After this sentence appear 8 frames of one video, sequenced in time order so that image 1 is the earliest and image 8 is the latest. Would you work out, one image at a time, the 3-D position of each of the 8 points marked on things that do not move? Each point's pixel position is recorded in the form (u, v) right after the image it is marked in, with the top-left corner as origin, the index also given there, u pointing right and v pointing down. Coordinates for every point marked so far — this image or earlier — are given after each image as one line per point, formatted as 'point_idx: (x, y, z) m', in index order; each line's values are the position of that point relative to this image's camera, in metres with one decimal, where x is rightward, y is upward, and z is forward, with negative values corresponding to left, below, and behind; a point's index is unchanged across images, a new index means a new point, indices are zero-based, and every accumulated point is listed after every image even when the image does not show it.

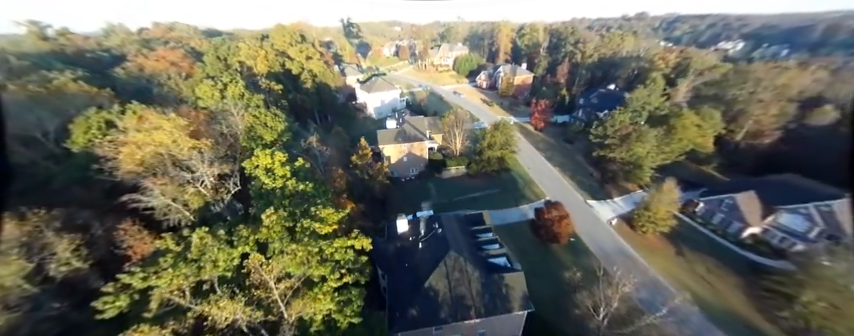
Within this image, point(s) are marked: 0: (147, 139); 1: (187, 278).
0: (-14.3, +1.4, +12.4) m
1: (-7.5, -2.9, +7.5) m
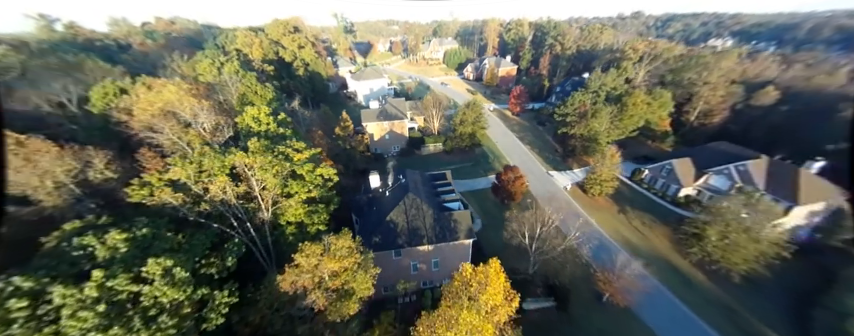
0: (-16.7, +4.2, +15.0) m
1: (-9.8, -0.2, +10.0) m
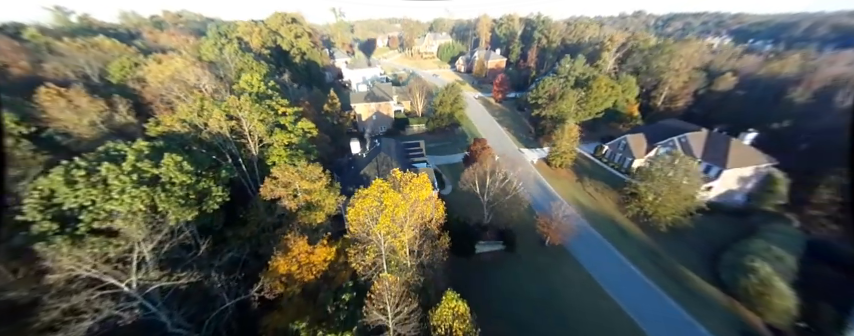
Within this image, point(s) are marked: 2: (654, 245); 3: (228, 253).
0: (-18.9, +7.1, +17.6) m
1: (-12.1, +2.6, +12.6) m
2: (+16.3, -5.5, +17.7) m
3: (-7.9, -3.1, +9.5) m
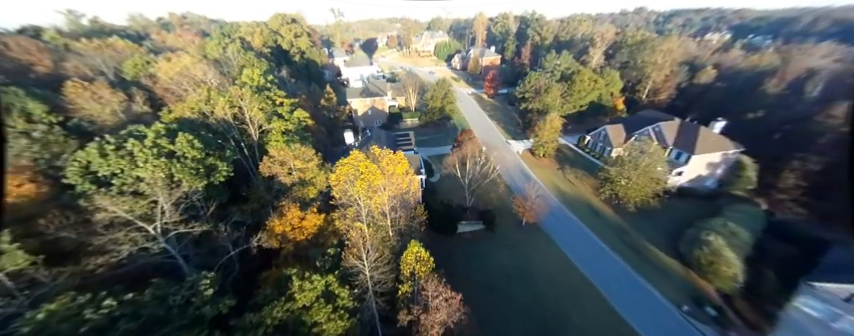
0: (-20.0, +8.0, +19.3) m
1: (-13.3, +3.6, +14.3) m
2: (+15.2, -4.3, +19.1) m
3: (-9.0, -2.2, +11.2) m
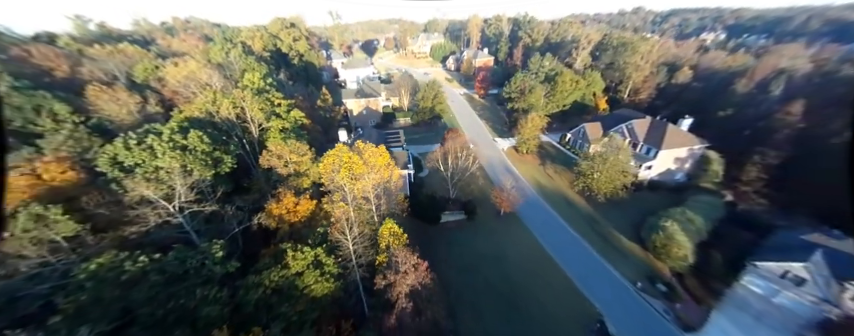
0: (-21.2, +8.4, +21.1) m
1: (-14.4, +4.0, +16.0) m
2: (+14.1, -3.8, +20.7) m
3: (-10.2, -1.7, +12.9) m
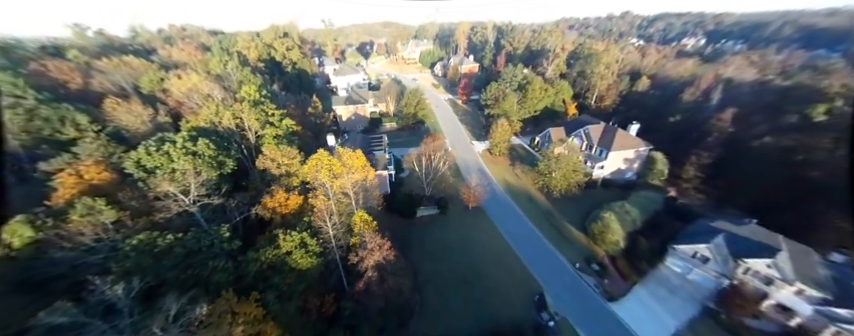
0: (-23.4, +8.2, +23.6) m
1: (-16.6, +3.9, +18.6) m
2: (+11.9, -3.8, +23.7) m
3: (-12.2, -1.8, +15.5) m
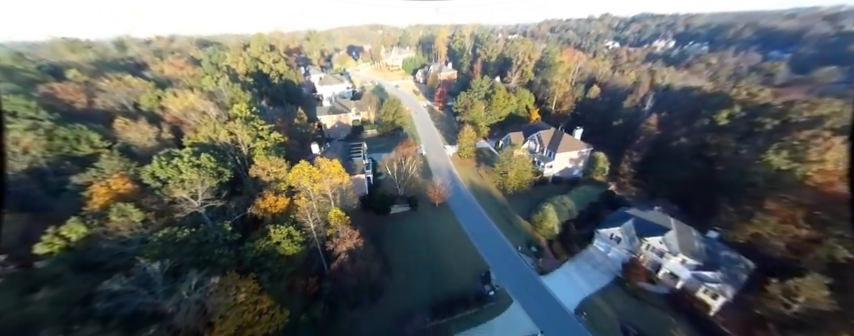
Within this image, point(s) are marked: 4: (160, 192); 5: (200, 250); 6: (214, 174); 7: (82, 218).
0: (-26.8, +7.2, +26.6) m
1: (-19.6, +3.1, +21.8) m
2: (+8.9, -3.9, +27.8) m
3: (-15.1, -2.5, +18.9) m
4: (-17.7, -1.7, +16.1) m
5: (-13.2, -4.8, +14.1) m
6: (-16.3, -0.5, +18.5) m
7: (-18.4, -2.6, +13.0) m
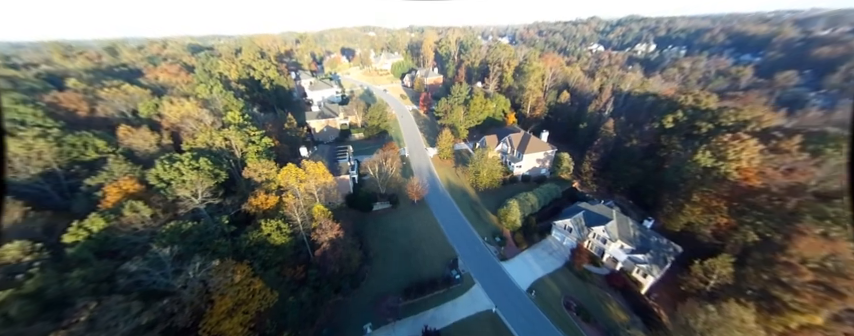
0: (-29.4, +6.9, +28.8) m
1: (-22.1, +2.8, +24.2) m
2: (+6.3, -3.9, +30.8) m
3: (-17.5, -2.7, +21.4) m
4: (-20.0, -1.9, +18.5) m
5: (-15.4, -4.9, +16.7) m
6: (-18.7, -0.7, +21.0) m
7: (-20.6, -2.8, +15.4) m
